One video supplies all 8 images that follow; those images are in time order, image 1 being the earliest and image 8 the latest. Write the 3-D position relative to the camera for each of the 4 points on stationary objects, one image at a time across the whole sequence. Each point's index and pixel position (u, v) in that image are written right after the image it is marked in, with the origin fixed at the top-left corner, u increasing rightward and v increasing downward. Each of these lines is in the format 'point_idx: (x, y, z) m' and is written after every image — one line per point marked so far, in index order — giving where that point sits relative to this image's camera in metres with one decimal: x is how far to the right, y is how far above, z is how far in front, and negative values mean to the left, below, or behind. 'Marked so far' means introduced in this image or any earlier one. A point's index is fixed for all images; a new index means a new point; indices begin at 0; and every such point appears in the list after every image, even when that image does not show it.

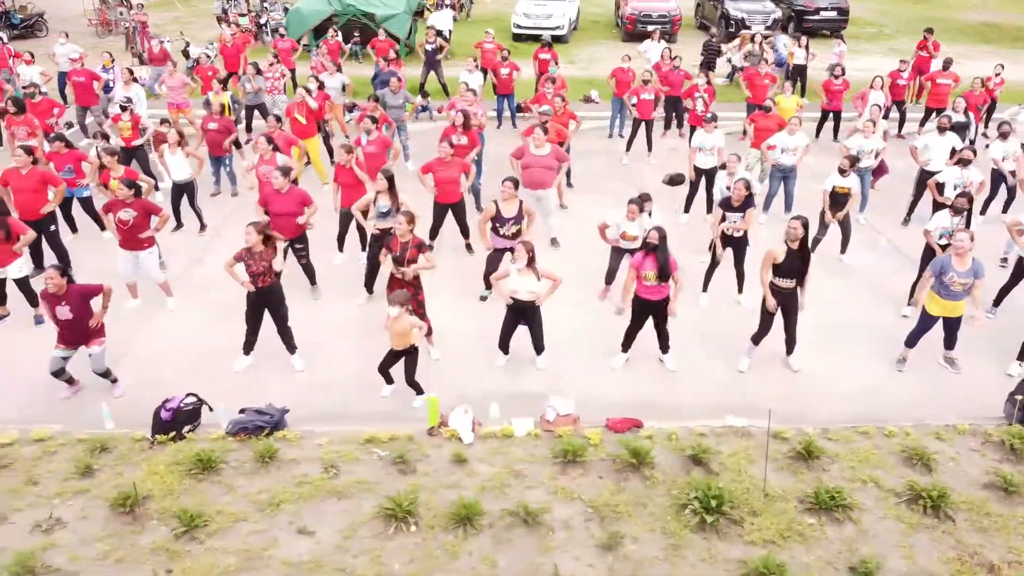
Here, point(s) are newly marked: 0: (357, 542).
0: (-1.2, -2.0, +5.3) m
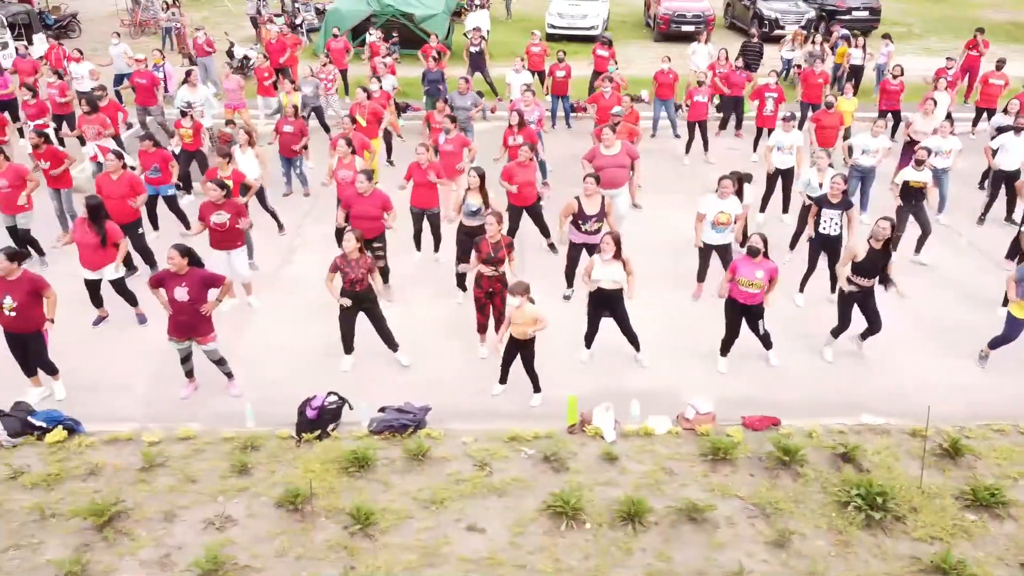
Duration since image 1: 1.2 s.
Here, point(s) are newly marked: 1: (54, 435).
0: (+0.1, -2.0, +5.4) m
1: (-4.2, -1.3, +6.3) m
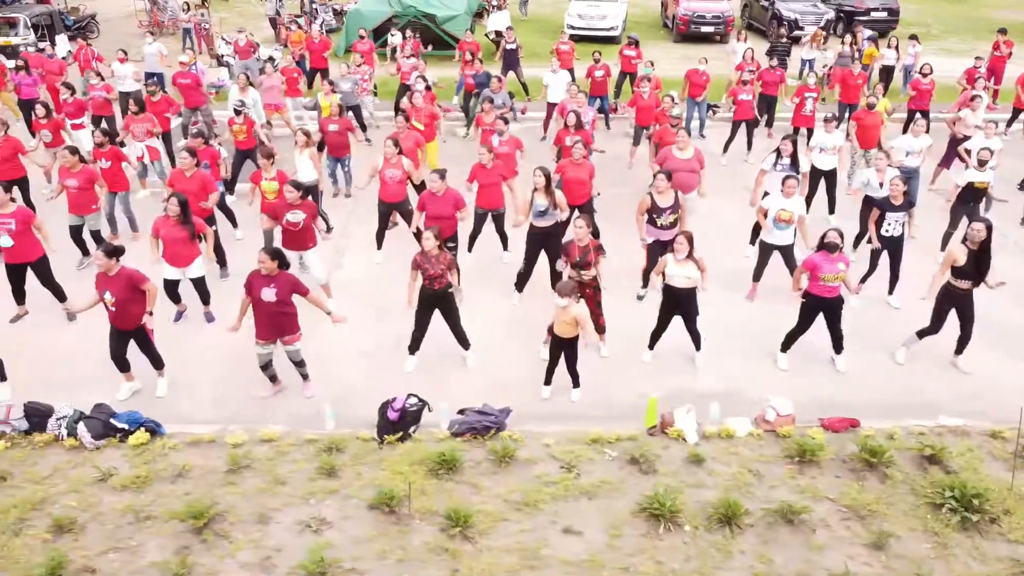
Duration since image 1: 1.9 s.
0: (+0.9, -2.0, +5.4) m
1: (-3.4, -1.4, +6.2) m
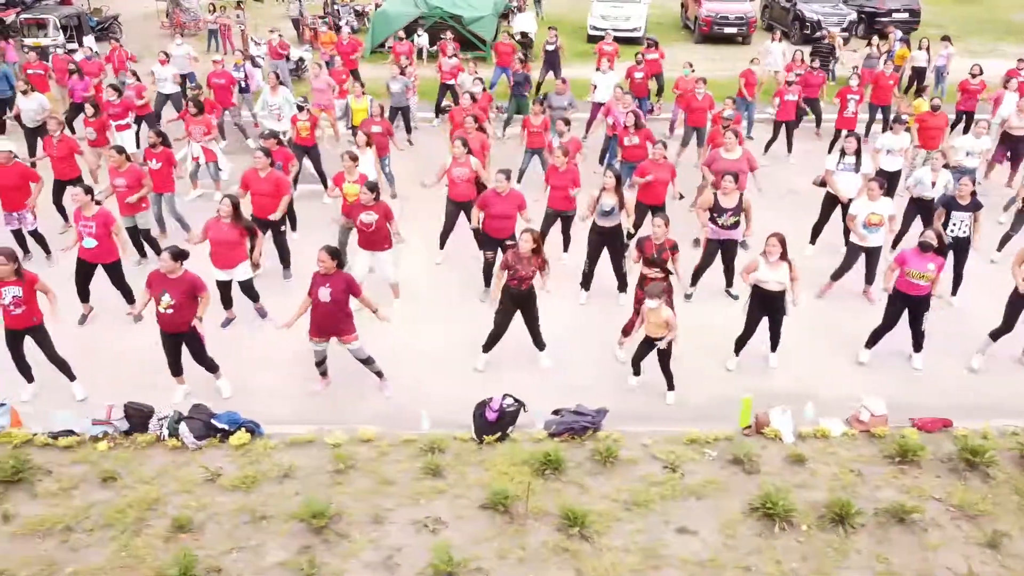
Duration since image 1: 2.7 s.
0: (+1.8, -2.0, +5.4) m
1: (-2.5, -1.4, +6.3) m
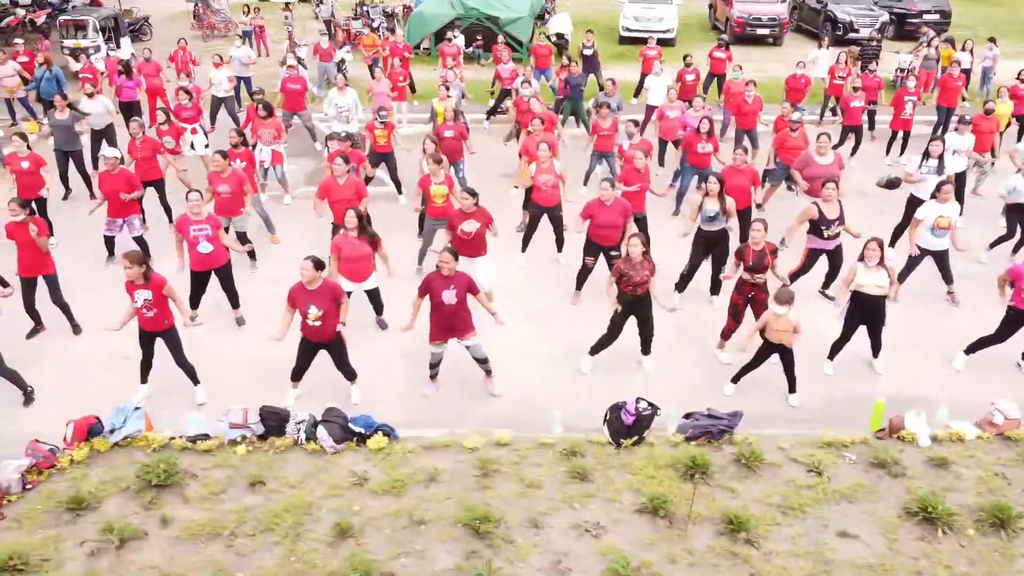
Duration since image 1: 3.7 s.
0: (+3.1, -2.0, +5.4) m
1: (-1.2, -1.4, +6.2) m
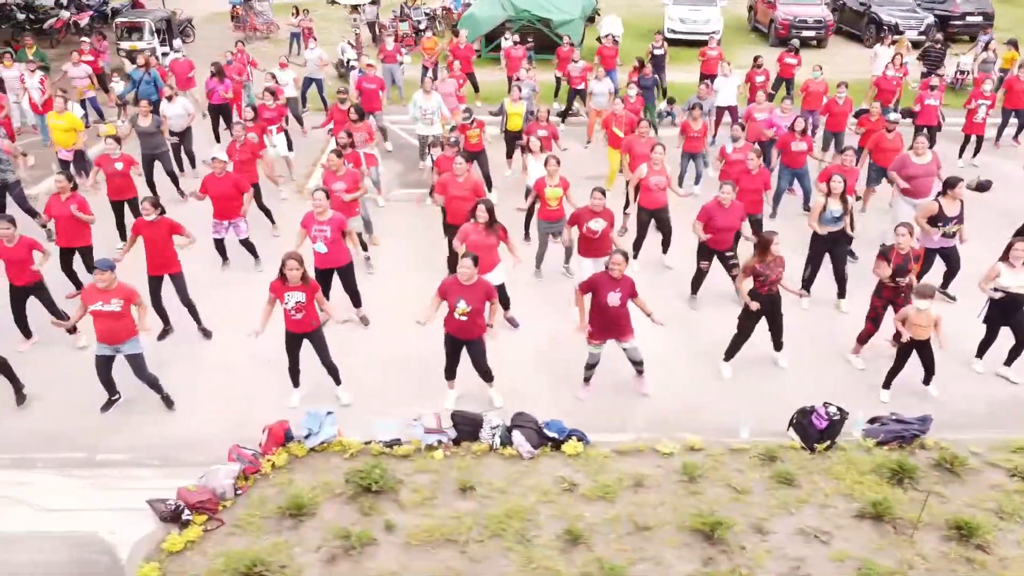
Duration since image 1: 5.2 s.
0: (+4.9, -2.1, +5.4) m
1: (+0.6, -1.4, +6.2) m
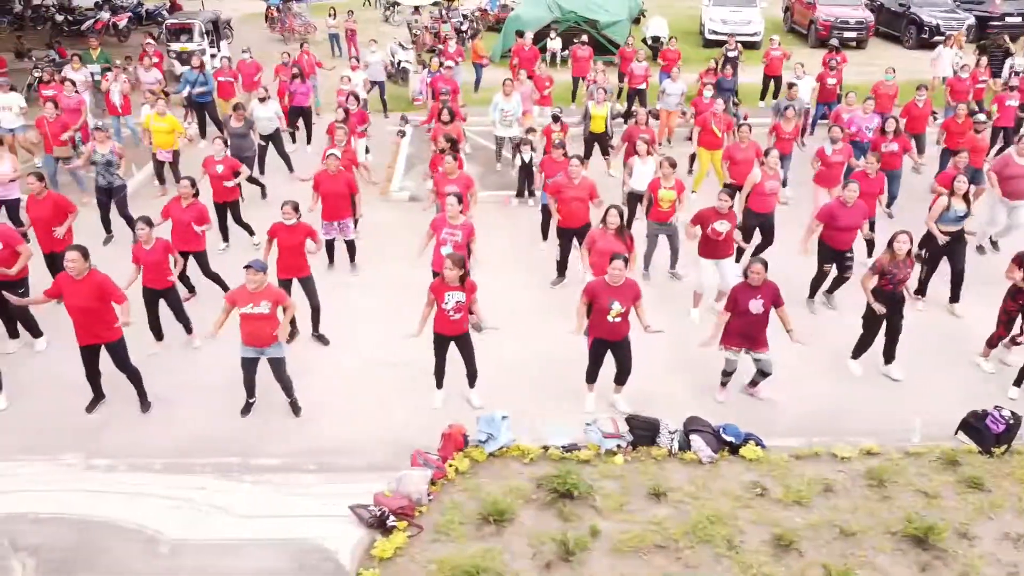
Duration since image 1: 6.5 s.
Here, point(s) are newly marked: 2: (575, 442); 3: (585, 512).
0: (+6.5, -2.1, +5.3) m
1: (+2.2, -1.5, +6.2) m
2: (+0.6, -1.4, +6.3) m
3: (+0.6, -1.8, +5.6) m
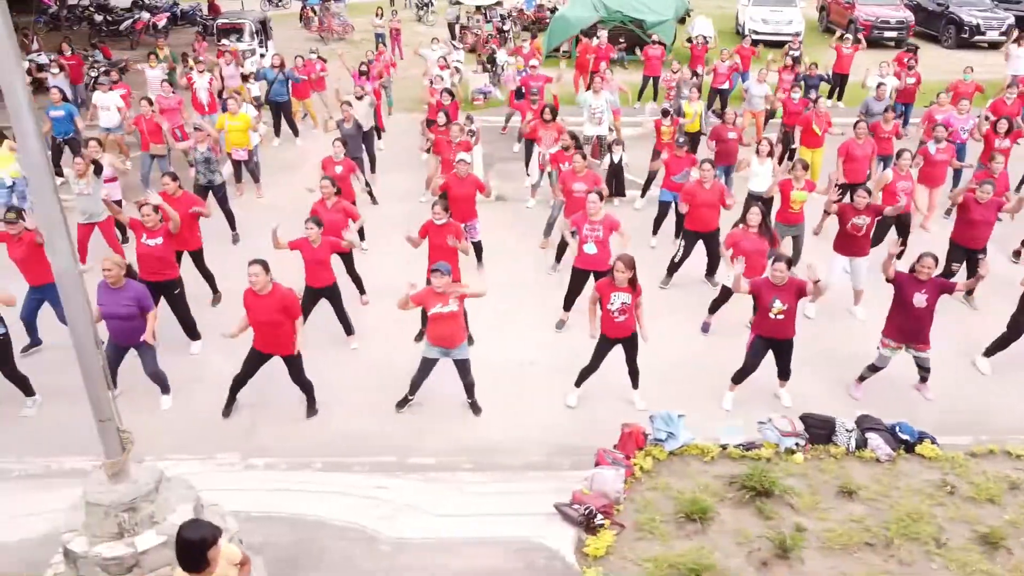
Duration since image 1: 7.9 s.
0: (+8.2, -2.1, +5.3) m
1: (+3.8, -1.5, +6.2) m
2: (+2.2, -1.4, +6.3) m
3: (+2.2, -1.8, +5.6) m
